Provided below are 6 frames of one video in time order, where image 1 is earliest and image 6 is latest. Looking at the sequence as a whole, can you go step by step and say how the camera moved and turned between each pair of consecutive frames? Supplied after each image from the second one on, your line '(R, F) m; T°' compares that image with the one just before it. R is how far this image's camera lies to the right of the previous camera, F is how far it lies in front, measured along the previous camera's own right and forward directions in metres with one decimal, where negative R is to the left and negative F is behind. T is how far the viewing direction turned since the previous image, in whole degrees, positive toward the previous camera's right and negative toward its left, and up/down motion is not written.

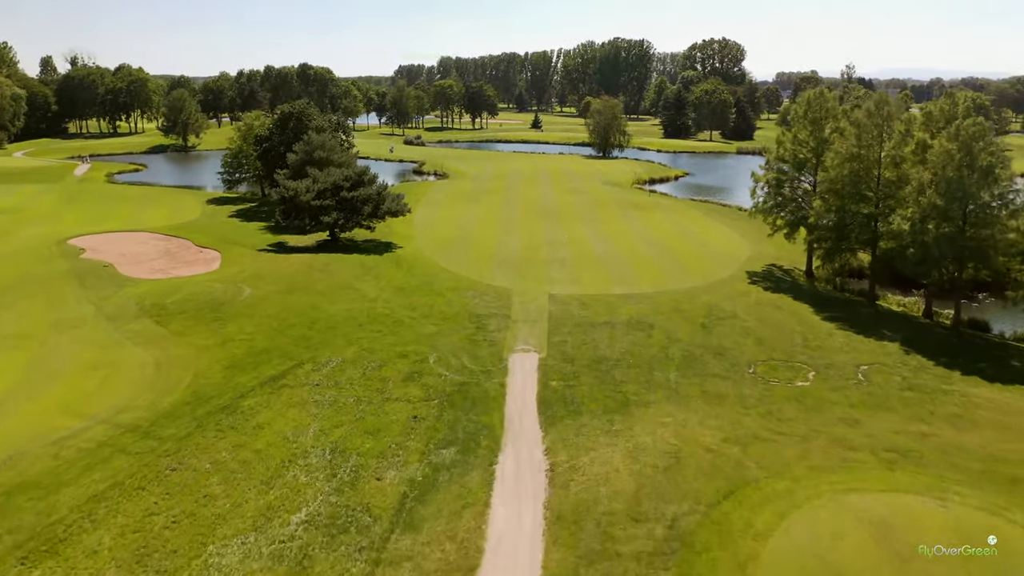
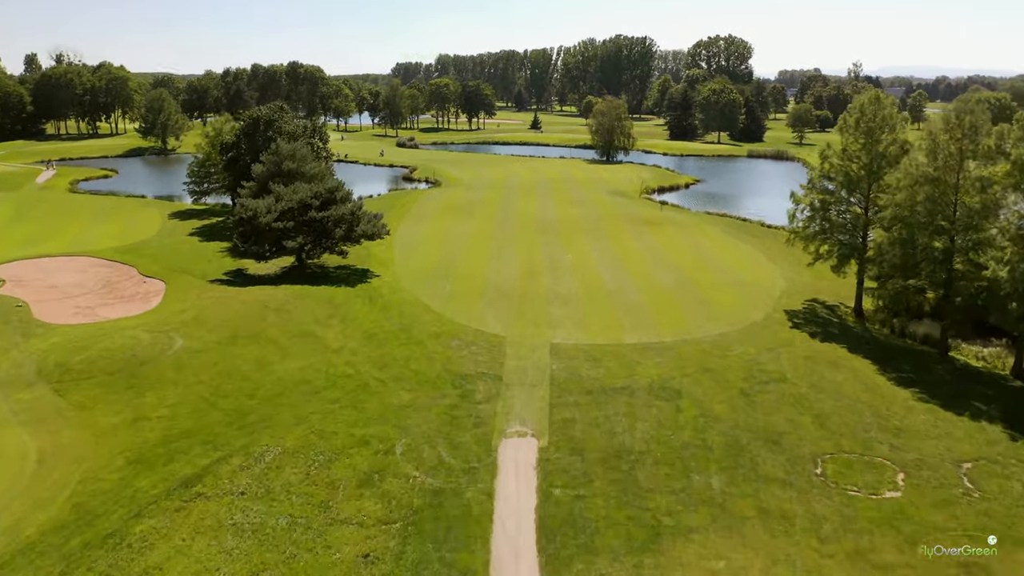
(+0.2, +6.2) m; 0°
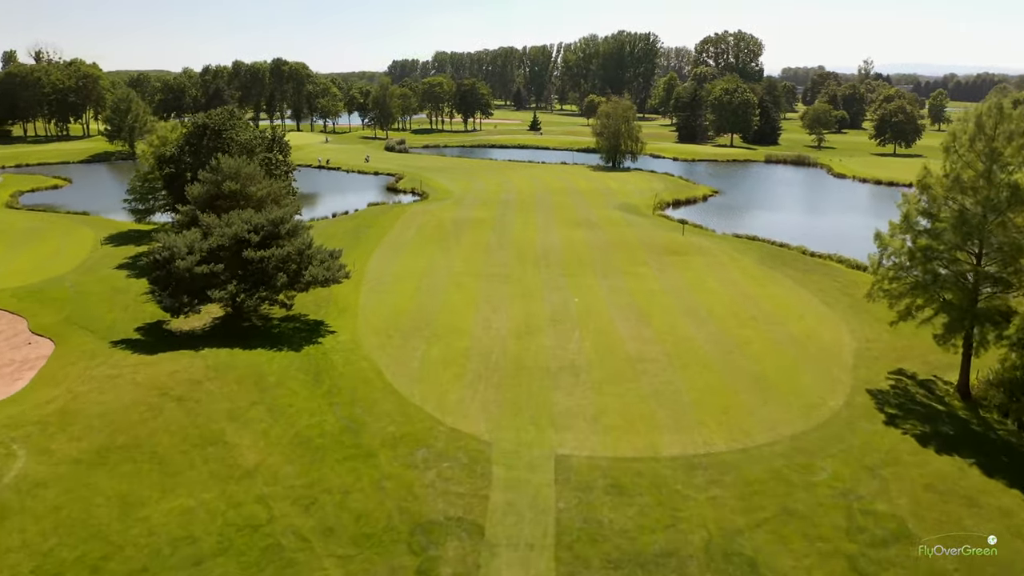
(+0.3, +8.4) m; 0°
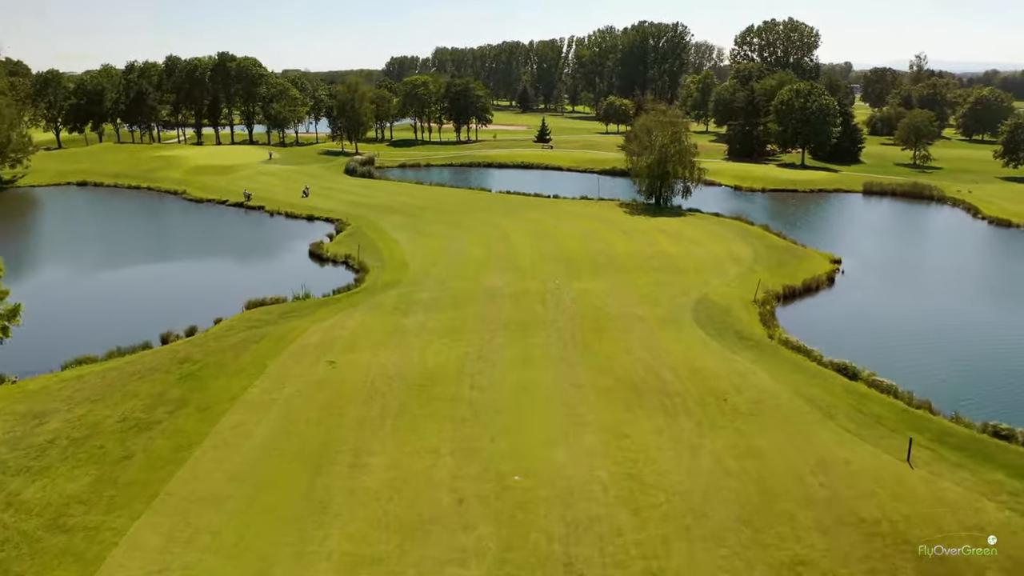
(+0.7, +27.5) m; -1°
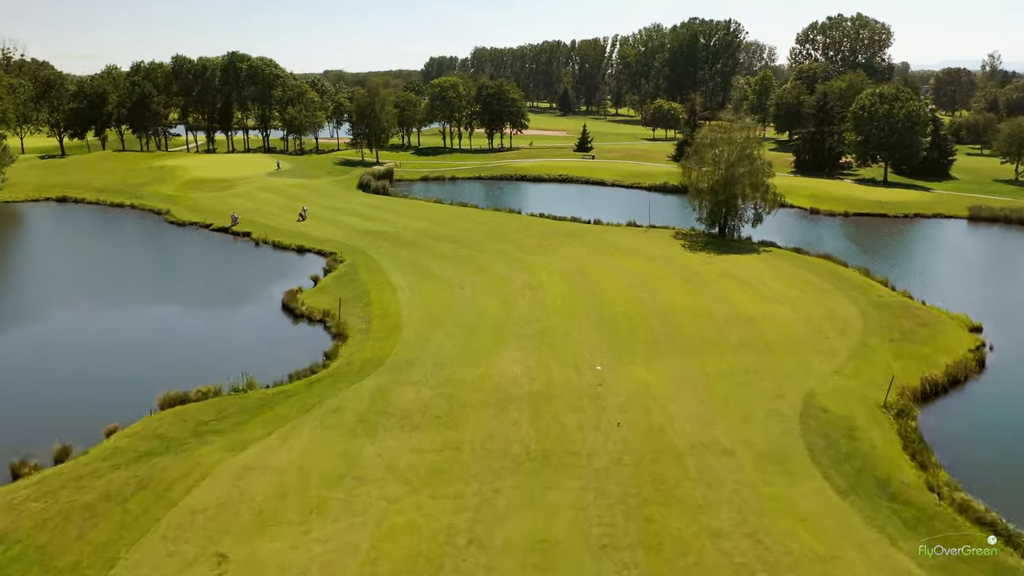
(+0.5, +10.6) m; -3°
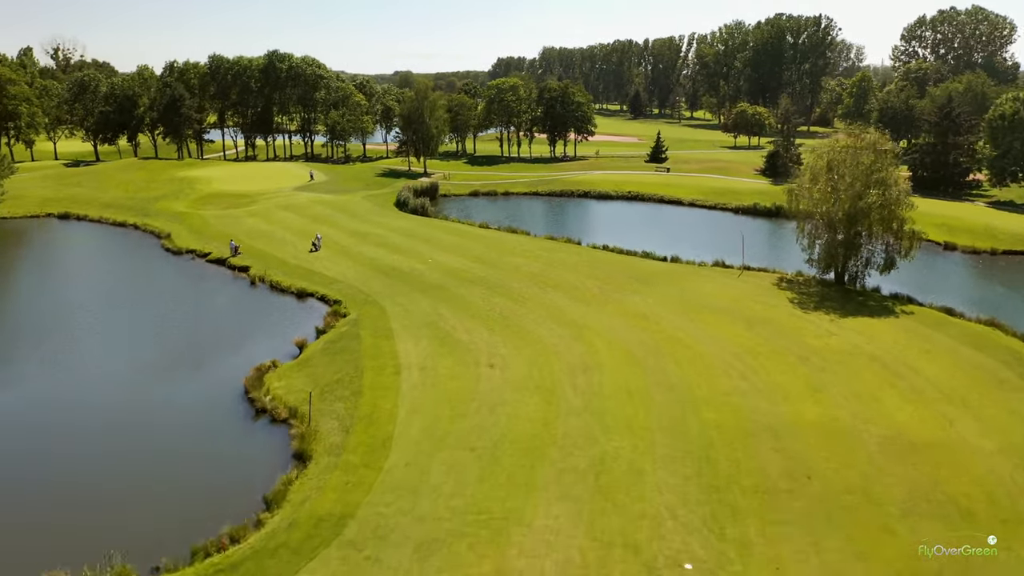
(+0.6, +10.7) m; -5°
